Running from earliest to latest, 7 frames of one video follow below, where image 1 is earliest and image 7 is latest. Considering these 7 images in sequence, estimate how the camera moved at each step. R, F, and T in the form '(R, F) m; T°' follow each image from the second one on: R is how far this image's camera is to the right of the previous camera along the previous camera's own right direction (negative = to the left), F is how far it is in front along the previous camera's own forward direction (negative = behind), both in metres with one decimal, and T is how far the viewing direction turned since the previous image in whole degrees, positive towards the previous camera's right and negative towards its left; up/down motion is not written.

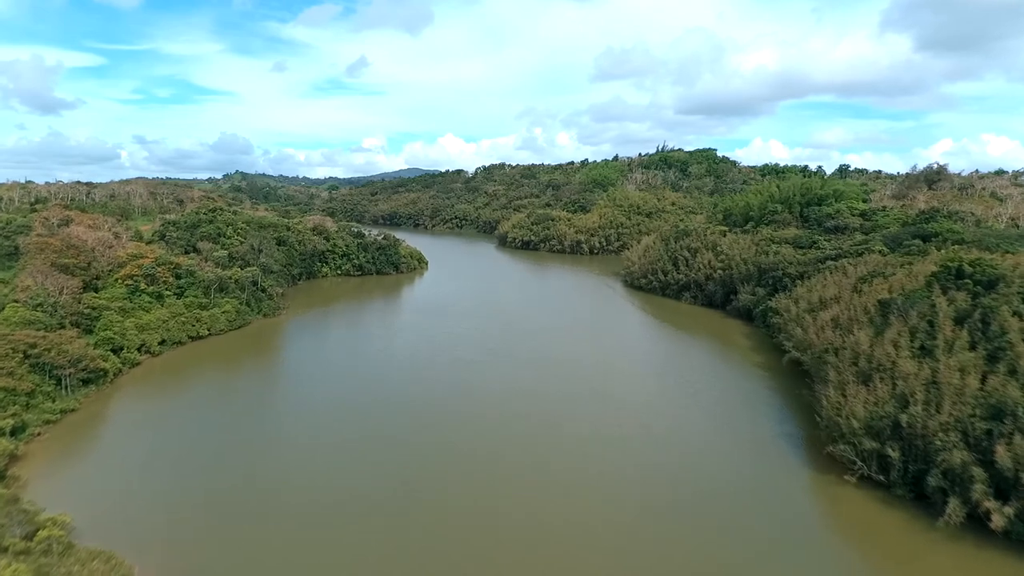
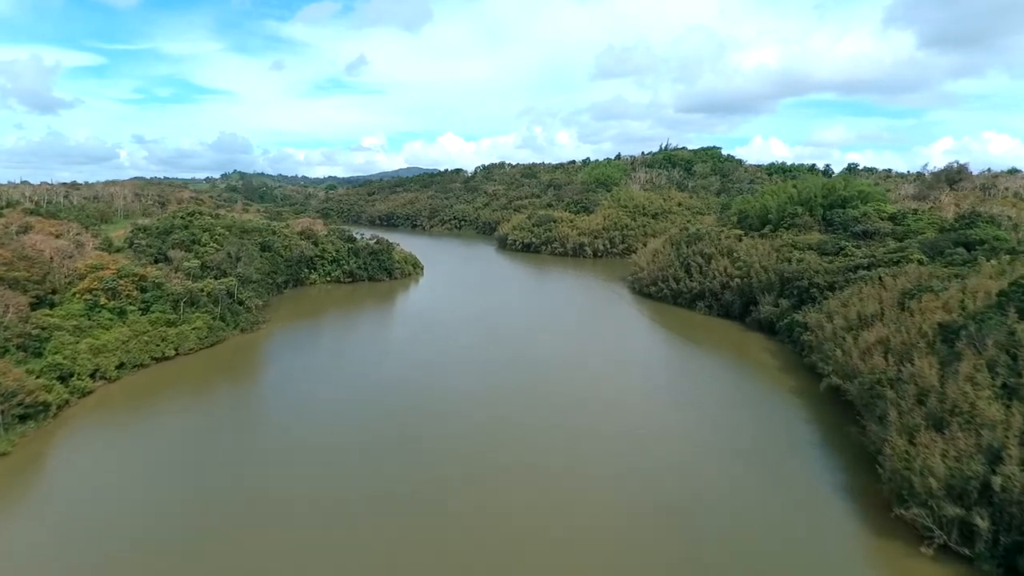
(0.0, +2.5) m; 0°
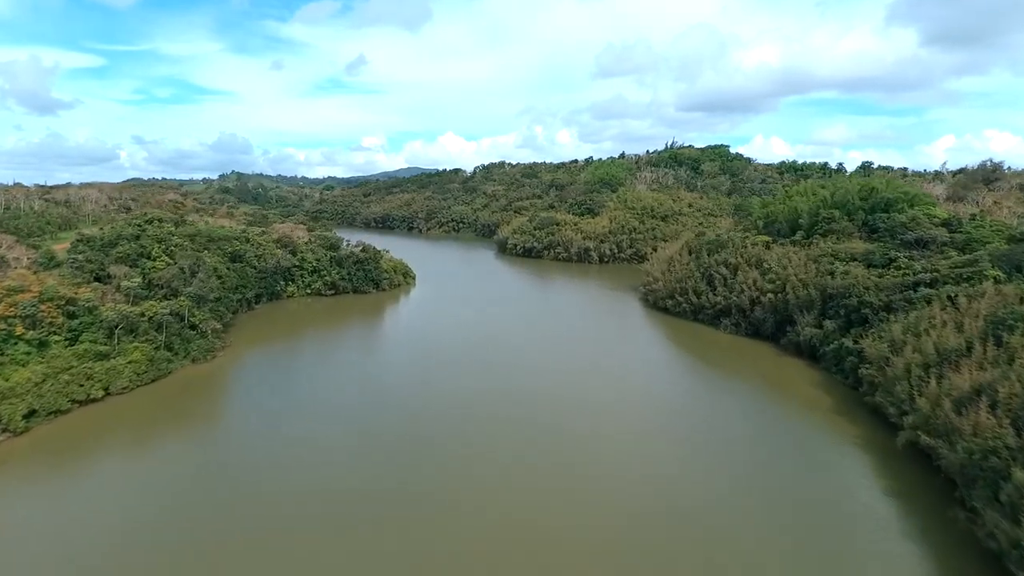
(+0.1, +3.8) m; 0°
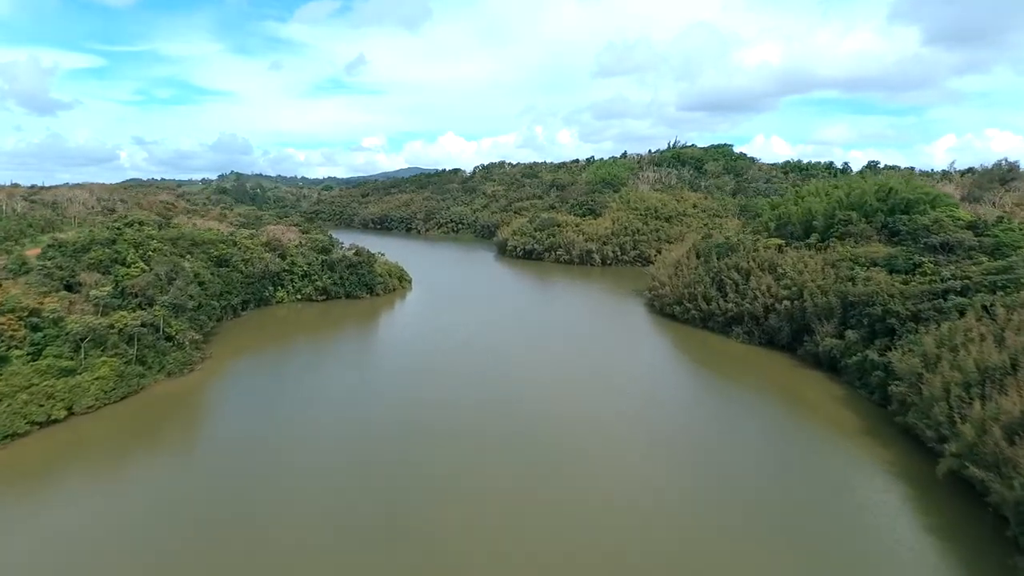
(0.0, +1.5) m; 0°
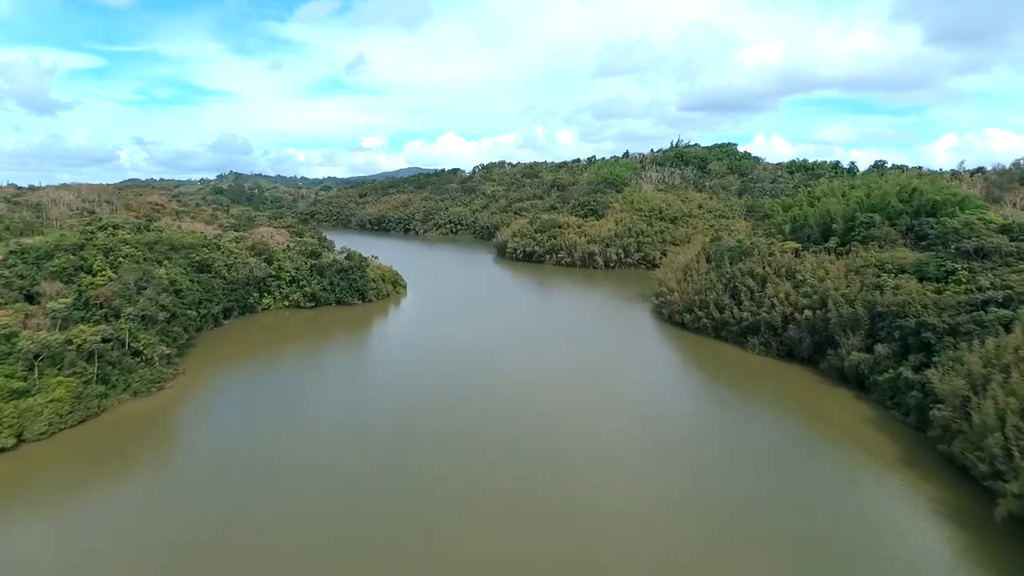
(0.0, +1.8) m; 0°
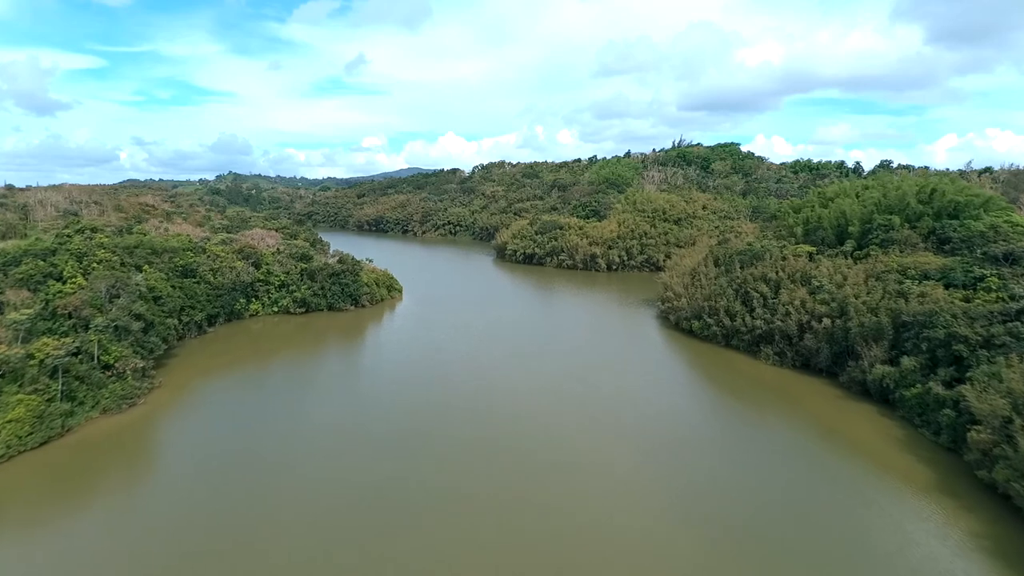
(0.0, +1.3) m; 0°
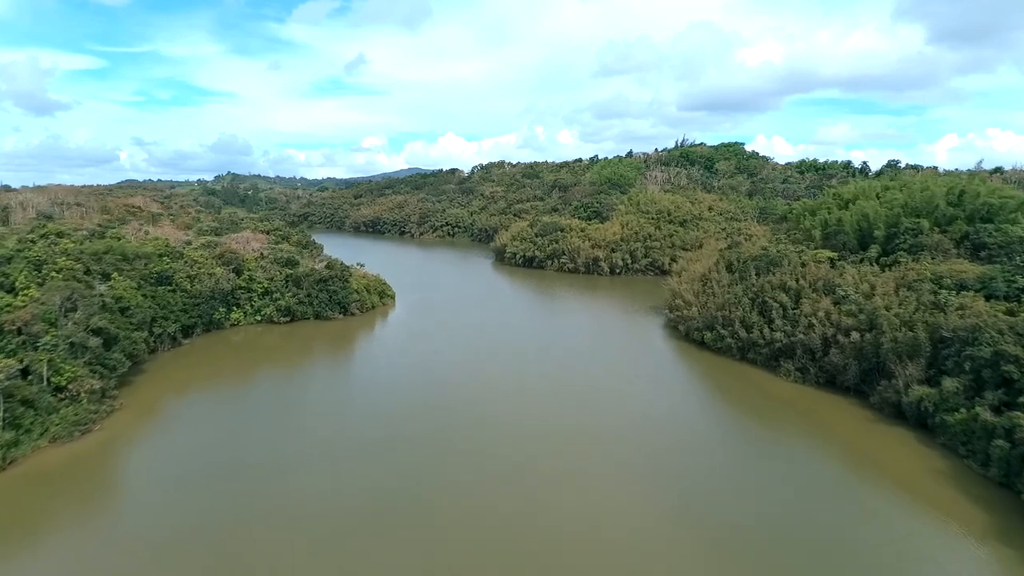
(+0.1, +1.8) m; 0°
